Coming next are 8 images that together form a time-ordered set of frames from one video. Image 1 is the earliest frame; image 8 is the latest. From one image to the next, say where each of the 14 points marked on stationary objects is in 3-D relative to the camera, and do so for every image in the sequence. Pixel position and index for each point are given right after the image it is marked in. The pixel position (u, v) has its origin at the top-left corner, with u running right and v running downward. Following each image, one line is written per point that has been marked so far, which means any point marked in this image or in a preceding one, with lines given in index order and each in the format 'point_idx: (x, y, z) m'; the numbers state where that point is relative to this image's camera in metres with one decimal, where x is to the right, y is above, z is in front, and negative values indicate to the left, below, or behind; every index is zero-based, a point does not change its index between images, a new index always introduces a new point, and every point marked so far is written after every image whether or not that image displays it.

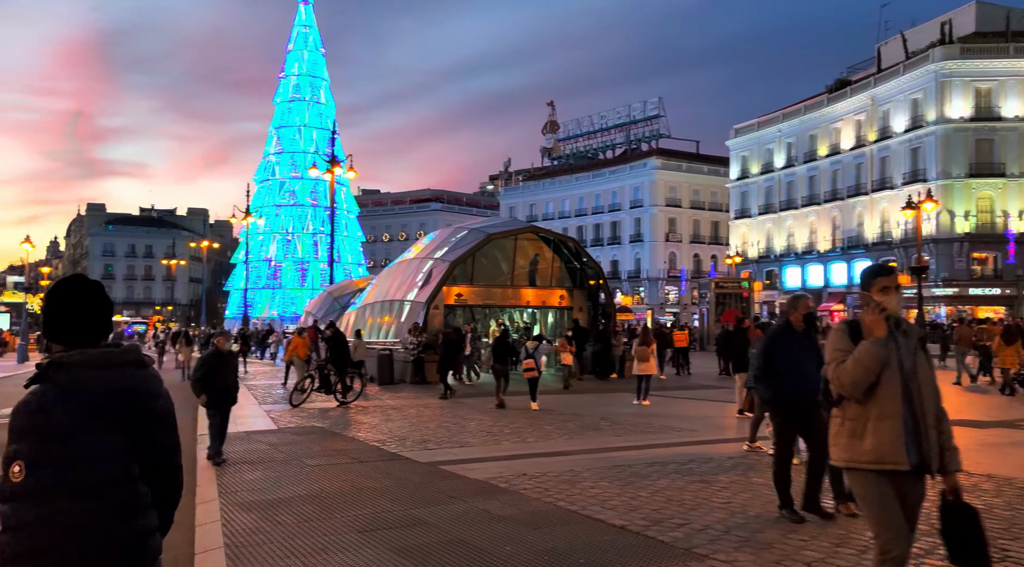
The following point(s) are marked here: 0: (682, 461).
0: (+1.6, -1.7, +8.1) m
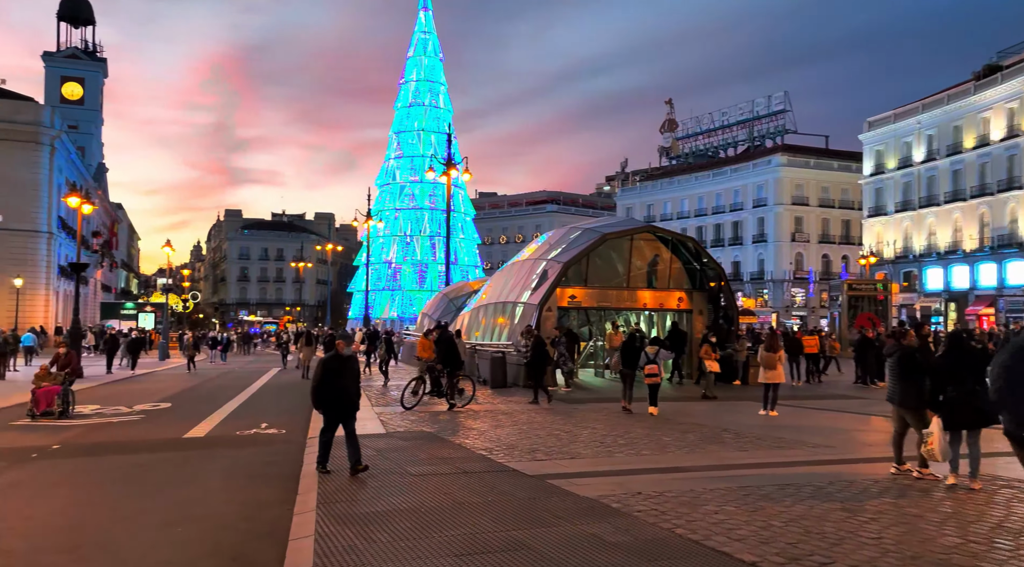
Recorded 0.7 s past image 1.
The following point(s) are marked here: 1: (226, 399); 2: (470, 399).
0: (+2.6, -1.7, +7.2) m
1: (-6.7, -2.7, +19.7) m
2: (-0.8, -2.3, +17.0) m
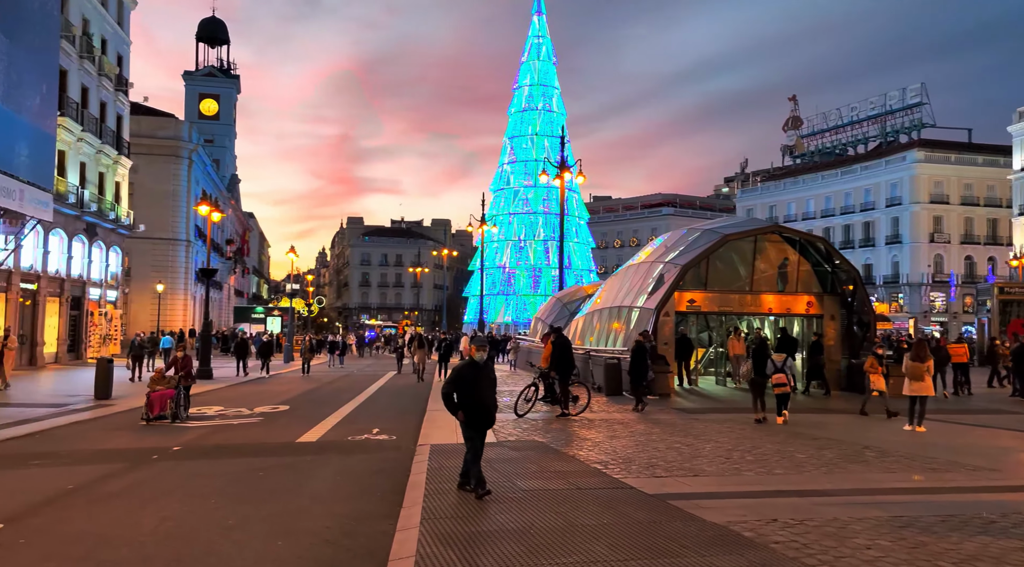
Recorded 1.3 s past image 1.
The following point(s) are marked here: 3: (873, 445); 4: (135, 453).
0: (+3.5, -1.7, +6.3) m
1: (-4.0, -2.8, +19.9) m
2: (+1.5, -2.4, +16.5) m
3: (+4.1, -1.8, +9.8) m
4: (-4.7, -2.1, +10.6) m
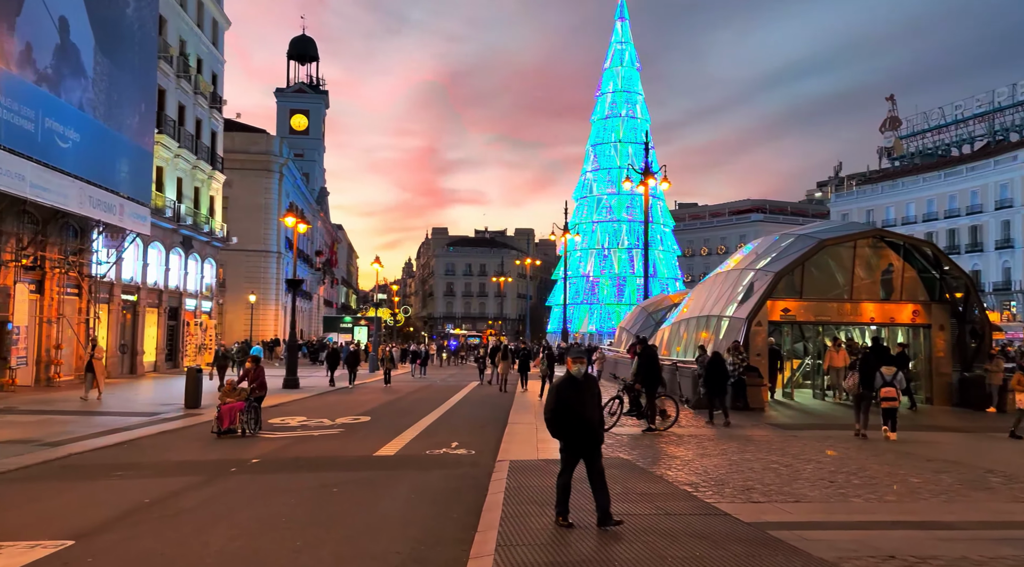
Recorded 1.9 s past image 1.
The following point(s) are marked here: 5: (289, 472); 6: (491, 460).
0: (+4.0, -1.7, +5.5) m
1: (-2.1, -3.0, +19.7) m
2: (+3.0, -2.6, +15.8) m
3: (+5.0, -1.9, +8.9) m
4: (-3.7, -2.2, +10.5) m
5: (-2.6, -2.2, +10.2) m
6: (-0.3, -2.3, +11.3) m
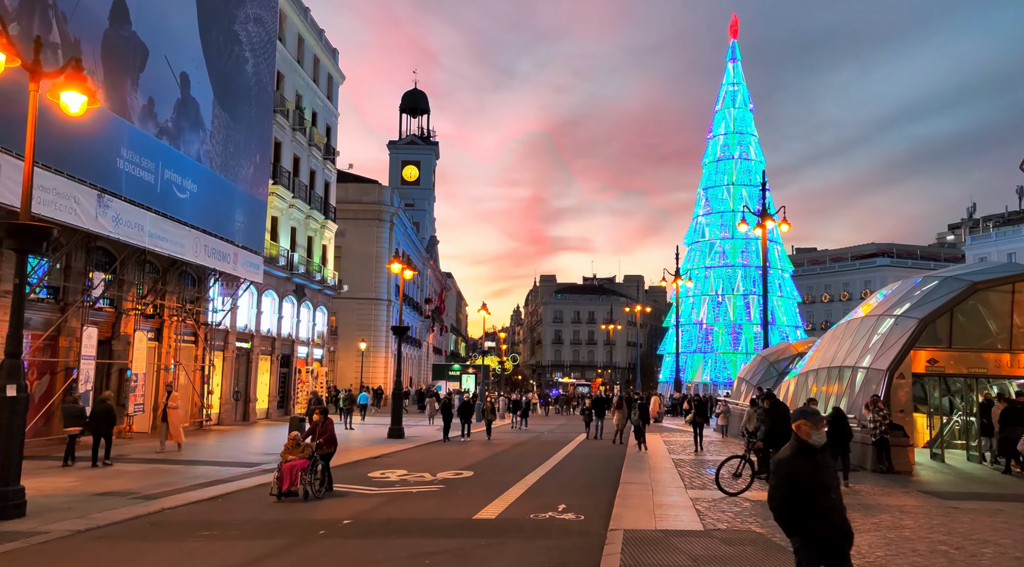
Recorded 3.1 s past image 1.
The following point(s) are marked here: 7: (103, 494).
0: (+4.6, -2.0, +3.9) m
1: (+0.3, -4.1, +18.7) m
2: (+4.9, -3.4, +14.2) m
3: (+6.0, -2.3, +7.1) m
4: (-2.4, -2.8, +9.8) m
5: (-1.4, -2.7, +9.3) m
6: (+1.1, -2.9, +10.1) m
7: (-6.3, -3.2, +13.1) m
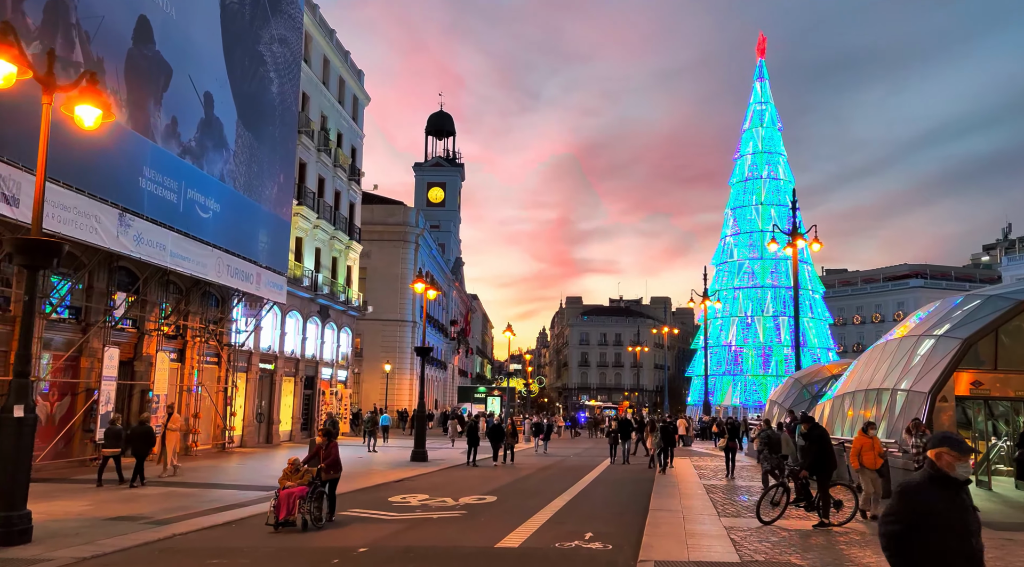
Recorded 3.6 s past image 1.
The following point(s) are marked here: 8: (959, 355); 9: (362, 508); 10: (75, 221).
0: (+4.7, -2.0, +3.2) m
1: (+0.9, -4.5, +18.1) m
2: (+5.3, -3.6, +13.4) m
3: (+6.2, -2.4, +6.4) m
4: (-2.1, -3.0, +9.3) m
5: (-1.2, -2.9, +8.8) m
6: (+1.3, -3.1, +9.5) m
7: (-5.9, -3.5, +12.7) m
8: (+10.2, -1.6, +19.5) m
9: (-2.8, -4.3, +16.2) m
10: (-9.2, +1.3, +18.0) m
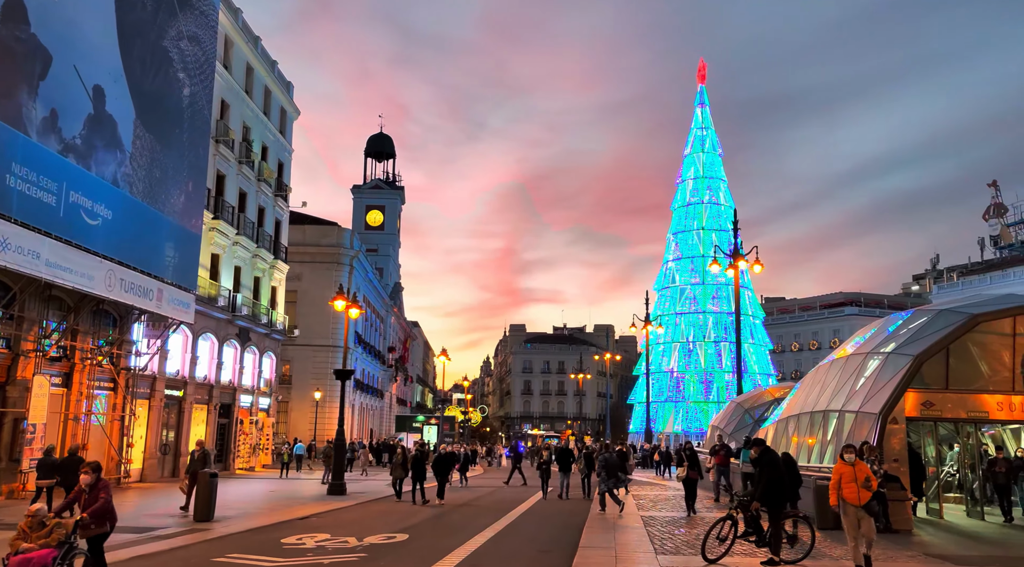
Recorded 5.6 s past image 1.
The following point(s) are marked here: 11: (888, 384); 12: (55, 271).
0: (+4.0, -1.7, +1.5) m
1: (-0.7, -4.6, +16.0) m
2: (+4.0, -3.7, +11.7) m
3: (+5.3, -2.2, +4.7) m
4: (-3.1, -2.8, +7.1) m
5: (-2.2, -2.8, +6.7) m
6: (+0.3, -3.0, +7.6) m
7: (-7.1, -3.5, +10.3) m
8: (+8.5, -1.9, +18.1) m
9: (-4.3, -4.4, +13.9) m
10: (-10.8, +1.2, +15.5) m
11: (+7.8, -2.1, +17.8) m
12: (-10.6, +0.3, +19.9) m
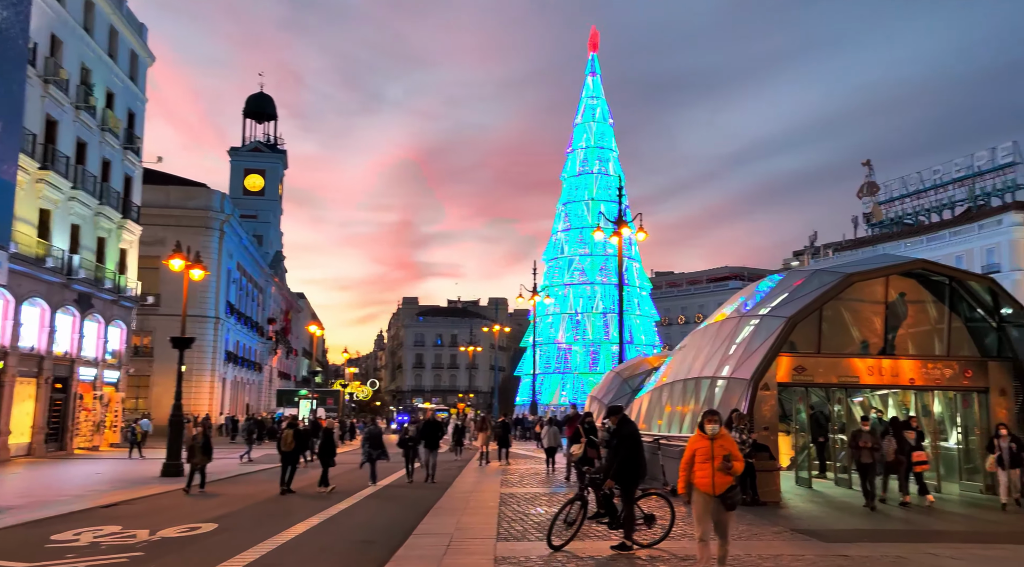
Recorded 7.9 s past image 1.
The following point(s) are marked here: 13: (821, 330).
0: (+3.0, -1.3, -0.1) m
1: (-3.5, -3.8, +13.8) m
2: (+1.7, -3.0, +10.0) m
3: (+3.9, -1.7, +3.3) m
4: (-4.8, -2.2, +4.6) m
5: (-3.8, -2.2, +4.3) m
6: (-1.4, -2.4, +5.5) m
7: (-9.1, -2.7, +7.3) m
8: (+5.4, -1.1, +16.9) m
9: (-6.7, -3.5, +11.3) m
10: (-13.3, +2.1, +11.9) m
11: (+4.8, -1.2, +16.5) m
12: (-13.7, +1.3, +16.3) m
13: (+6.1, -0.8, +16.5) m
